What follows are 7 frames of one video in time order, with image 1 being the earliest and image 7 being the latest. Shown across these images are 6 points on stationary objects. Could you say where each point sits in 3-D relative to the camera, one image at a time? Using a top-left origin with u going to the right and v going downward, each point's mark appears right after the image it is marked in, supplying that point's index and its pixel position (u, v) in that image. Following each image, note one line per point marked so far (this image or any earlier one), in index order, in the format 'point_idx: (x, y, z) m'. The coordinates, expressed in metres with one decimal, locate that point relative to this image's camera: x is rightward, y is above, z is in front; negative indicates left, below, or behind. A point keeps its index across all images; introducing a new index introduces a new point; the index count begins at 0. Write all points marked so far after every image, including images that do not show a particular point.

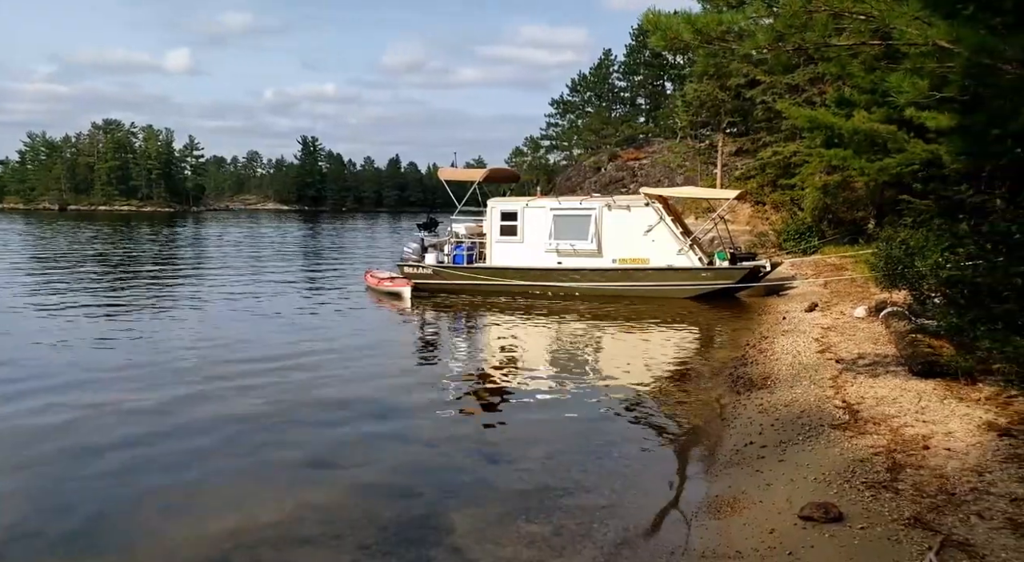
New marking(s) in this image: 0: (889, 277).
0: (+5.8, +0.1, +13.1) m
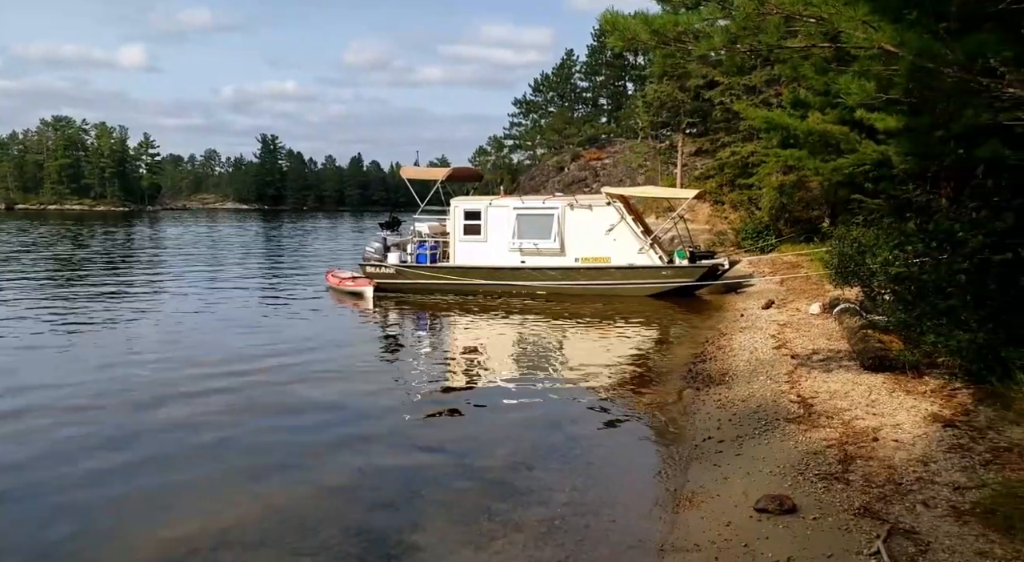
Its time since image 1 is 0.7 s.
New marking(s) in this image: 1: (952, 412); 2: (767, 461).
0: (+5.2, +0.1, +13.4) m
1: (+4.2, -1.3, +8.1) m
2: (+2.2, -1.6, +7.3) m
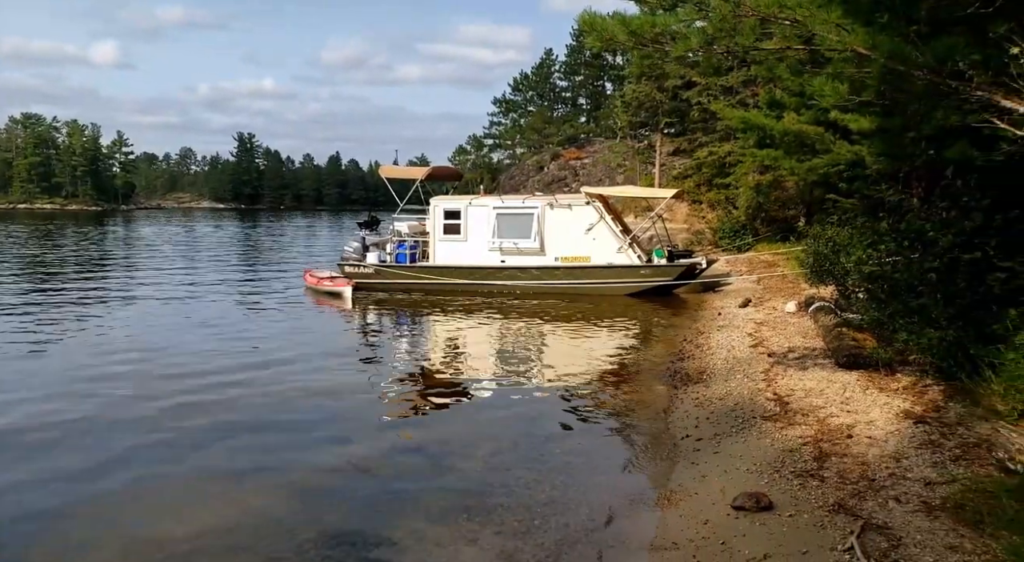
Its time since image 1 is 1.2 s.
0: (+4.9, +0.1, +13.5) m
1: (+4.0, -1.3, +8.3) m
2: (+2.0, -1.6, +7.4) m
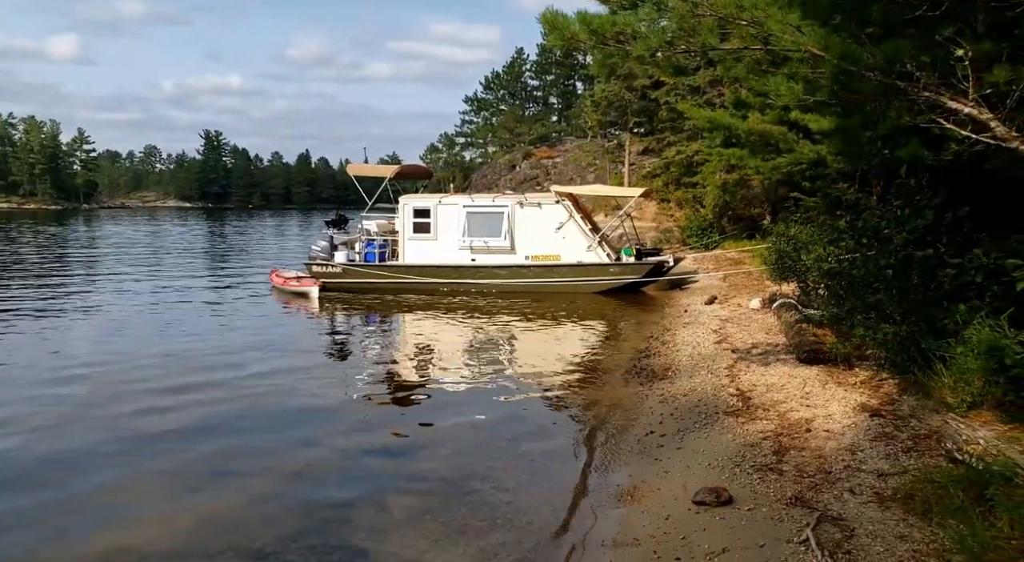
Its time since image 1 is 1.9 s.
0: (+4.4, +0.2, +13.7) m
1: (+3.7, -1.2, +8.5) m
2: (+1.7, -1.5, +7.6) m
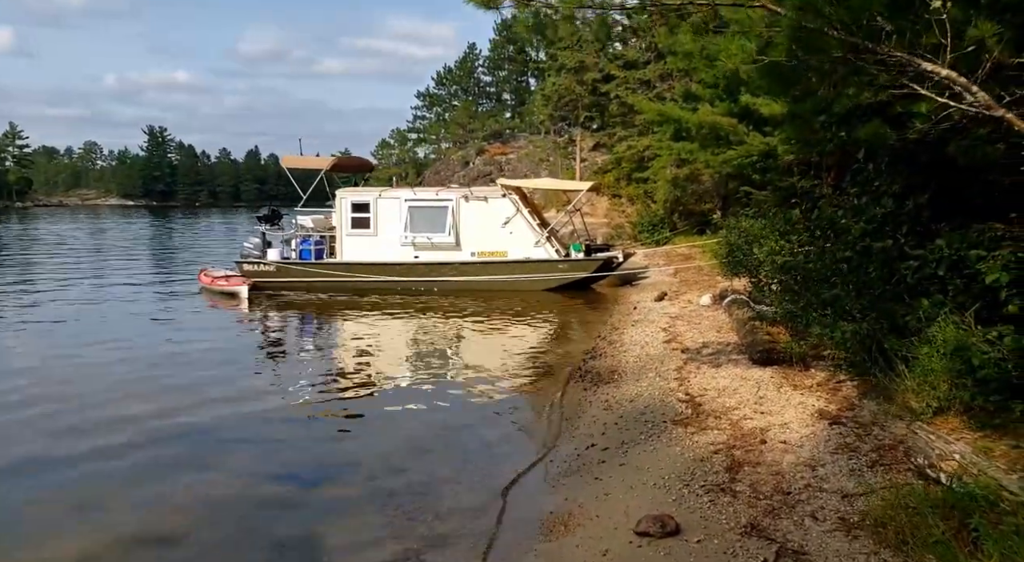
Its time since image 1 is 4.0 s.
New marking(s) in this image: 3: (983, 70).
0: (+3.4, +0.2, +13.1) m
1: (+3.0, -1.2, +7.8) m
2: (+1.1, -1.5, +6.8) m
3: (+3.1, +1.4, +5.6) m
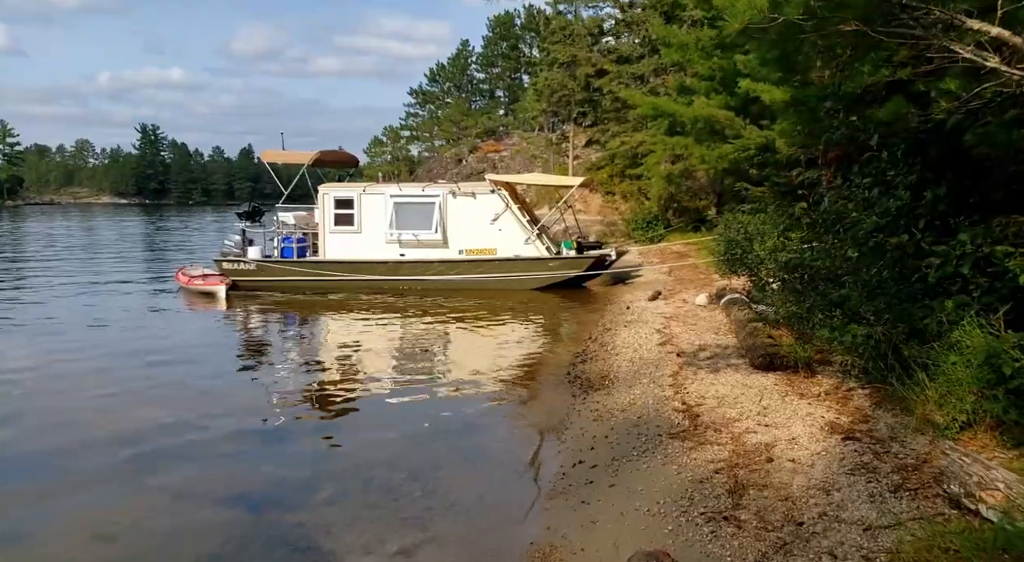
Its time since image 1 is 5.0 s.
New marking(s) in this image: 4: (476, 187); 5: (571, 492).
0: (+3.2, +0.3, +12.4) m
1: (+2.8, -1.2, +7.1) m
2: (+0.9, -1.5, +6.0) m
3: (+3.0, +1.4, +4.8) m
4: (-0.9, +2.1, +19.3) m
5: (+0.4, -1.6, +6.4) m
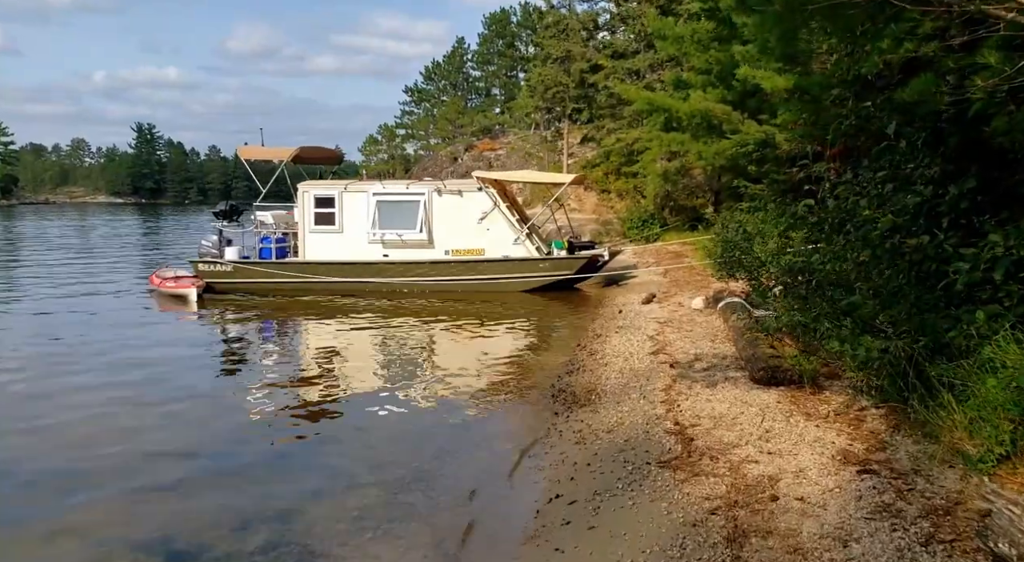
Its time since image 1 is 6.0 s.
0: (+2.9, +0.2, +11.5) m
1: (+2.6, -1.2, +6.2) m
2: (+0.7, -1.6, +5.2) m
3: (+2.7, +1.3, +4.0) m
4: (-1.1, +2.1, +18.4) m
5: (+0.2, -1.7, +5.6) m
